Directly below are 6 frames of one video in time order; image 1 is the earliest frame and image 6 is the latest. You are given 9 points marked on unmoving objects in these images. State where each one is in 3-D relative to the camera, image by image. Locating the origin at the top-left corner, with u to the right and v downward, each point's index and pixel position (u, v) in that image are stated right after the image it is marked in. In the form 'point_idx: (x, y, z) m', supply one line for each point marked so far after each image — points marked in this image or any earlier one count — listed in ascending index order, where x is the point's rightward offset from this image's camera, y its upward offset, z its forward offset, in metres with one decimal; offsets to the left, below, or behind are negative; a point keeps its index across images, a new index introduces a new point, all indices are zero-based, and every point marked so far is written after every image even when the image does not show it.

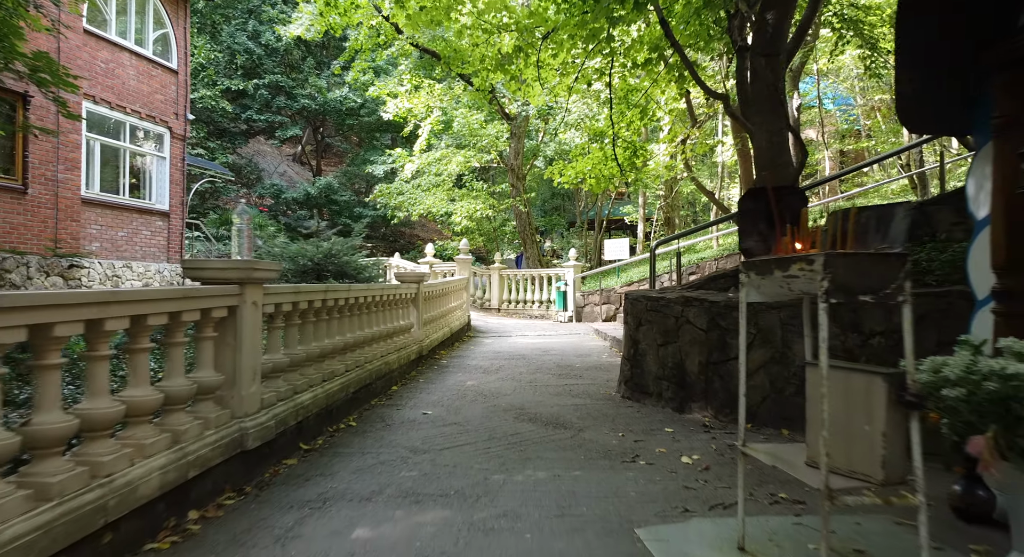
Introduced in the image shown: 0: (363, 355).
0: (-1.5, -0.8, +6.4) m
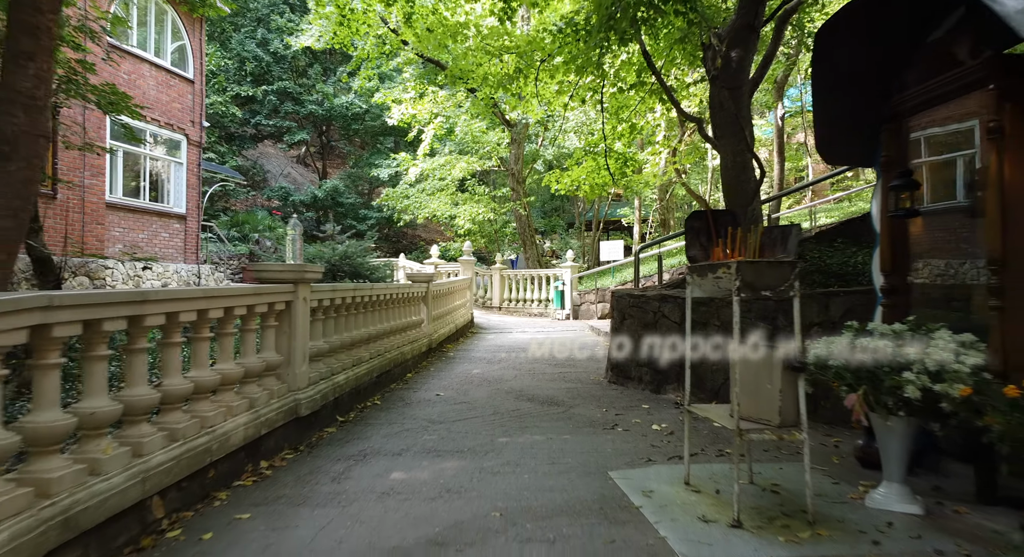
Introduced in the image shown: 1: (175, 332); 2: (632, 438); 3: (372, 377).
0: (-1.5, -0.8, +7.3) m
1: (-1.9, -0.3, +3.6) m
2: (+0.9, -1.2, +4.7) m
3: (-1.5, -1.0, +6.6) m
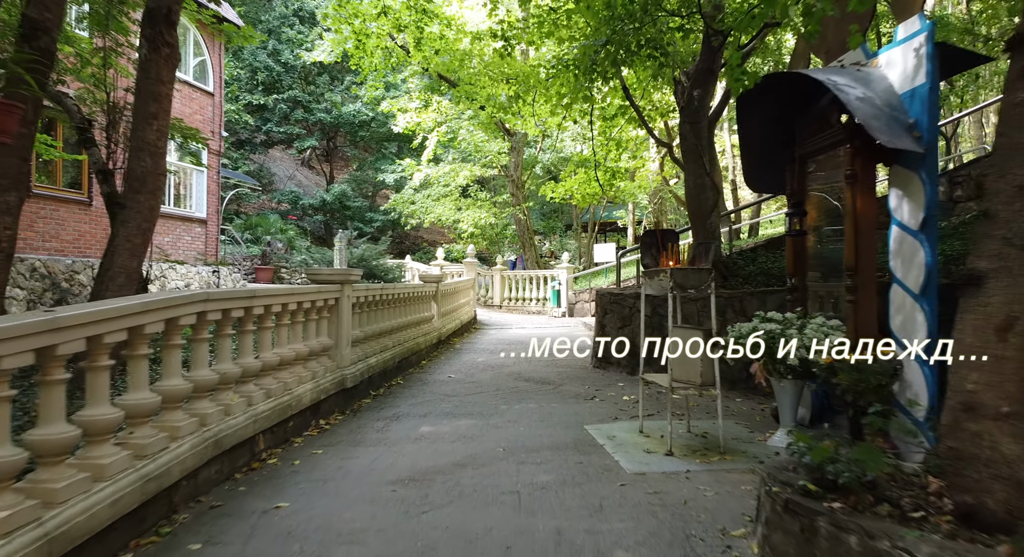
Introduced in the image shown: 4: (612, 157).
0: (-1.5, -0.8, +8.6) m
1: (-1.9, -0.3, +4.9) m
2: (+0.9, -1.2, +6.1) m
3: (-1.5, -1.0, +7.9) m
4: (+2.2, +2.6, +13.6) m
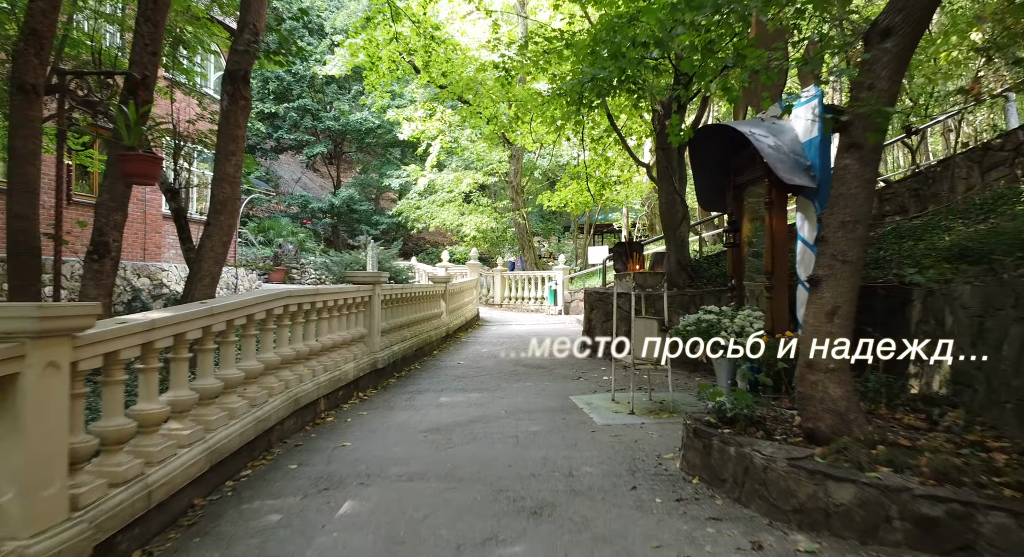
0: (-1.5, -0.8, +10.0) m
1: (-1.9, -0.3, +6.4) m
2: (+0.9, -1.2, +7.5) m
3: (-1.5, -1.1, +9.4) m
4: (+2.2, +2.6, +15.0) m
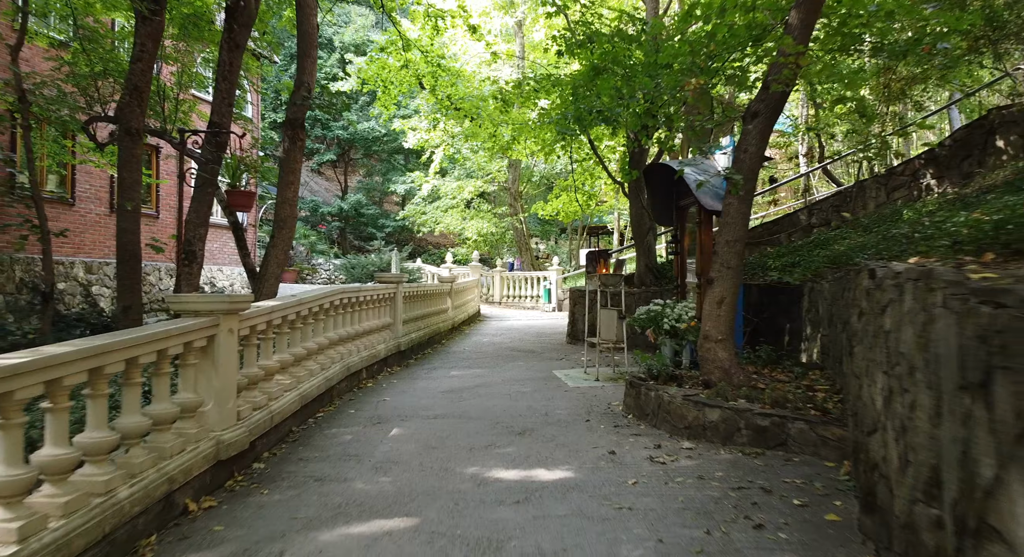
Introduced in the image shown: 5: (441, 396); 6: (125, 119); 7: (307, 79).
0: (-1.6, -0.8, +12.0) m
1: (-2.0, -0.4, +8.3) m
2: (+0.8, -1.3, +9.5) m
3: (-1.6, -1.1, +11.3) m
4: (+2.1, +2.6, +17.0) m
5: (-0.8, -1.4, +7.4) m
6: (-5.4, +2.2, +8.7) m
7: (-2.9, +2.8, +8.8) m
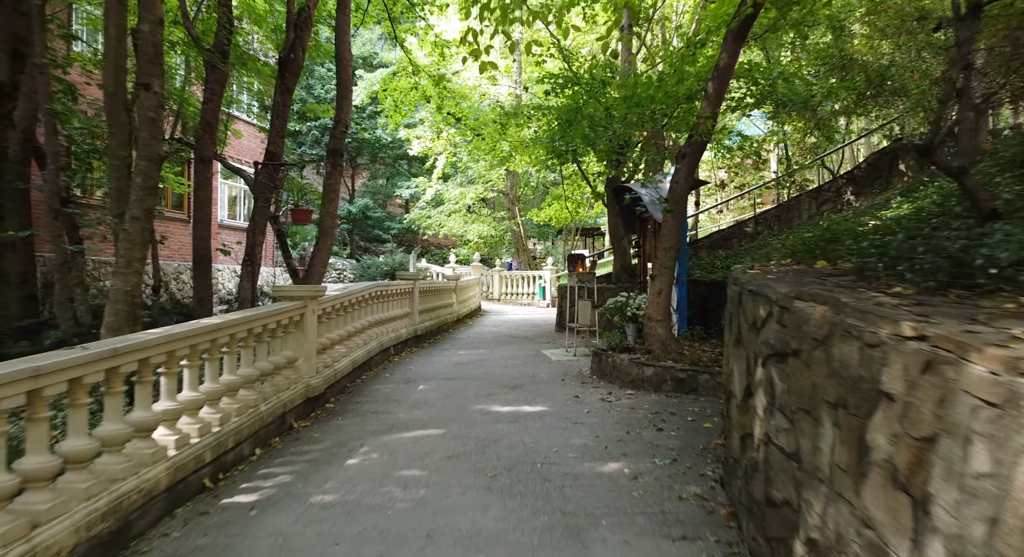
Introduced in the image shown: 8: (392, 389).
0: (-1.7, -0.8, +14.3) m
1: (-2.1, -0.3, +10.6) m
2: (+0.8, -1.2, +11.7) m
3: (-1.6, -1.0, +13.6) m
4: (+2.0, +2.7, +19.3) m
5: (-0.9, -1.3, +9.6) m
6: (-5.5, +2.3, +11.0) m
7: (-3.0, +2.9, +11.0) m
8: (-1.6, -1.5, +8.2) m
